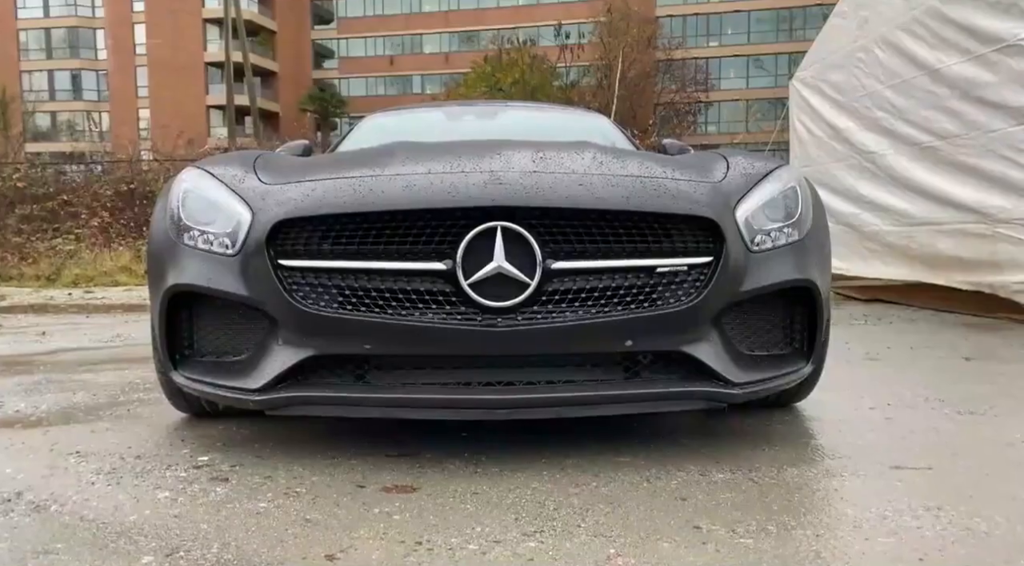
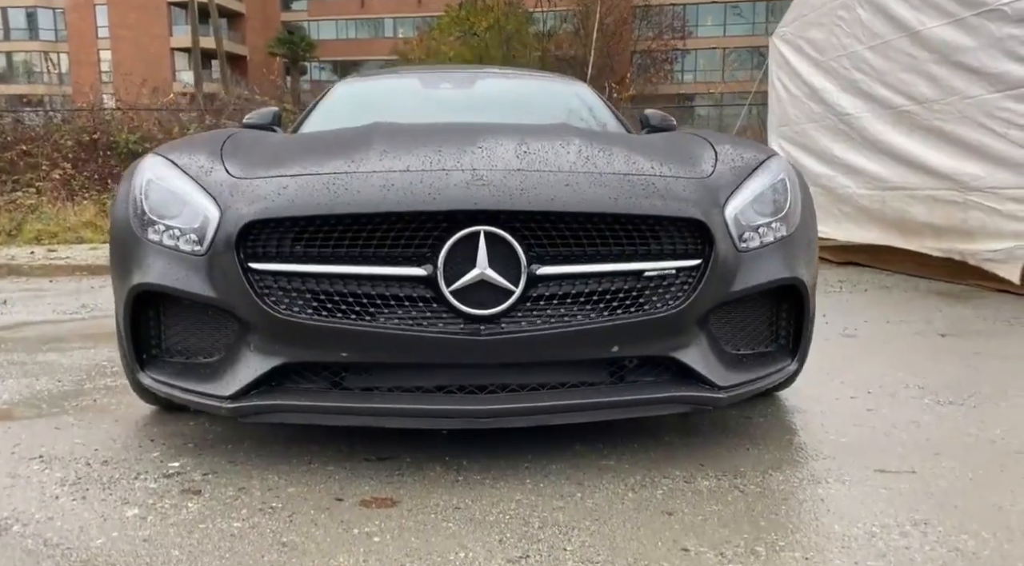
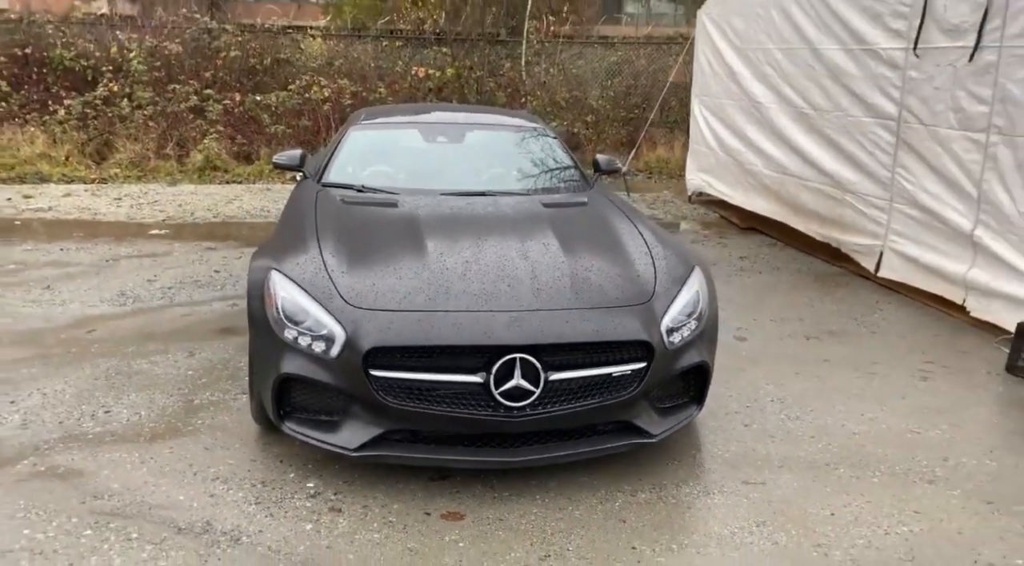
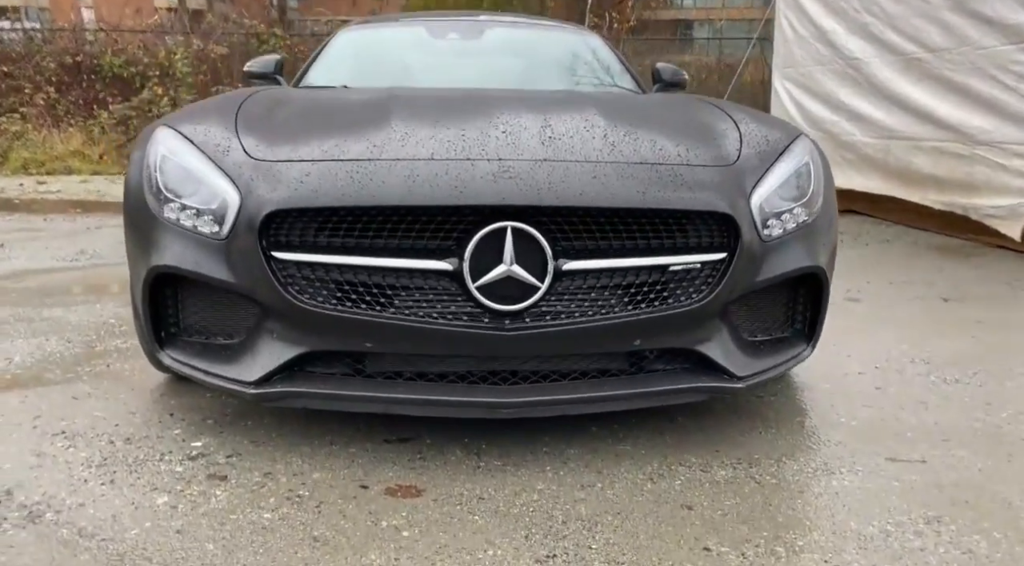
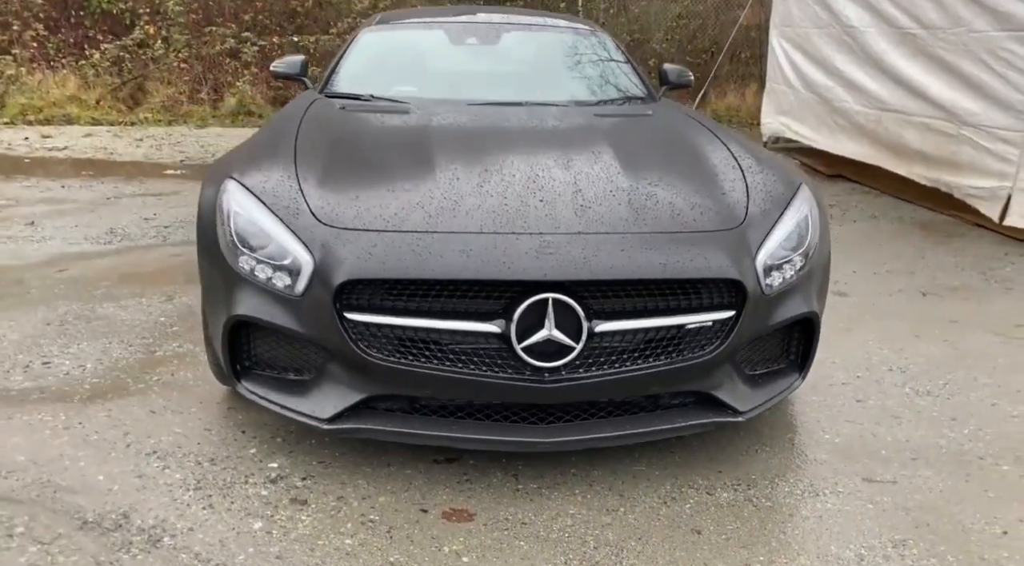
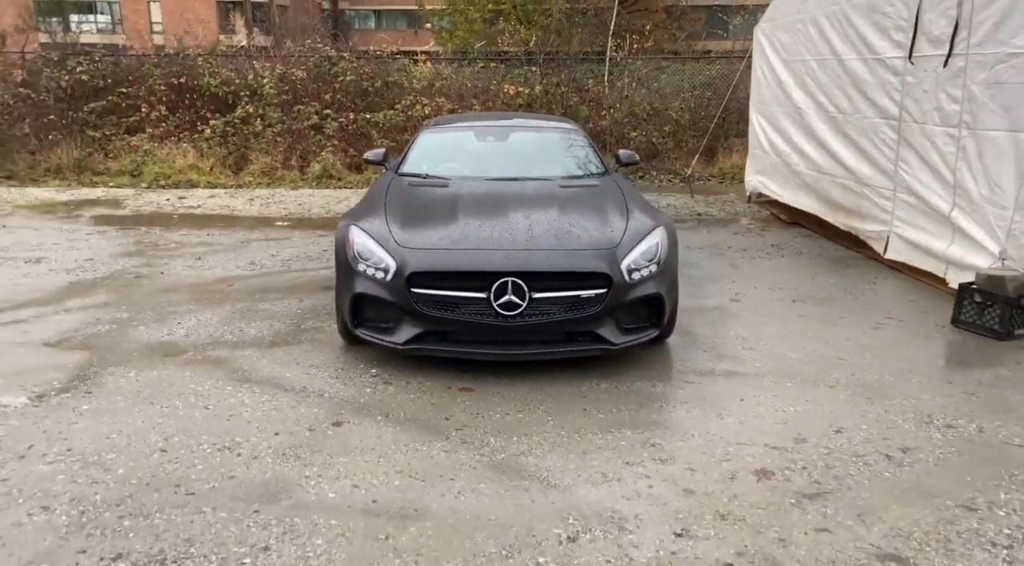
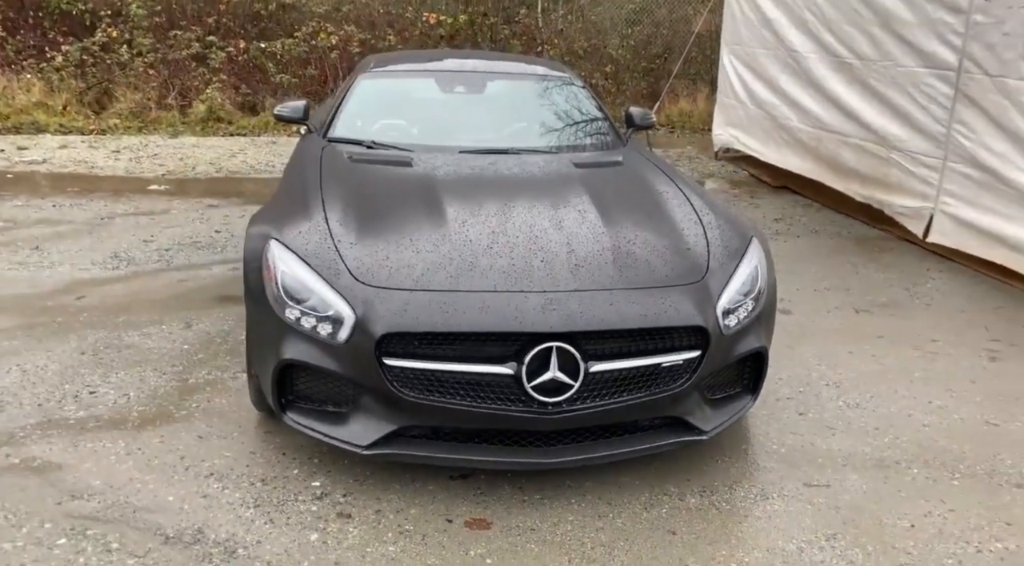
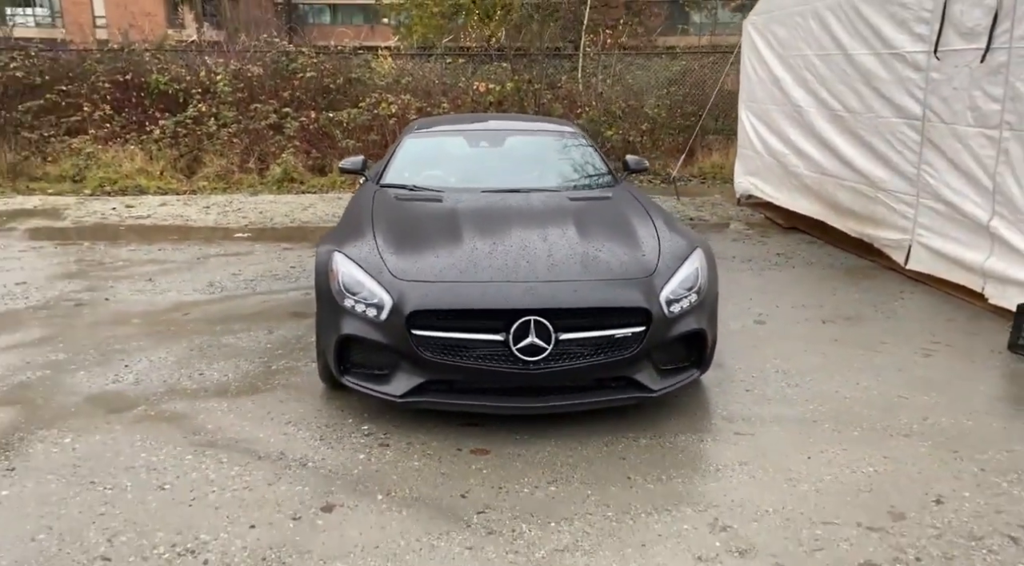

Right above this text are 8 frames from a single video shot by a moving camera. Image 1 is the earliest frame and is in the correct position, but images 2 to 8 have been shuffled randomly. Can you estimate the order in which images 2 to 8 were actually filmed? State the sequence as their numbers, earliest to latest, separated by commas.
2, 4, 5, 7, 3, 8, 6
